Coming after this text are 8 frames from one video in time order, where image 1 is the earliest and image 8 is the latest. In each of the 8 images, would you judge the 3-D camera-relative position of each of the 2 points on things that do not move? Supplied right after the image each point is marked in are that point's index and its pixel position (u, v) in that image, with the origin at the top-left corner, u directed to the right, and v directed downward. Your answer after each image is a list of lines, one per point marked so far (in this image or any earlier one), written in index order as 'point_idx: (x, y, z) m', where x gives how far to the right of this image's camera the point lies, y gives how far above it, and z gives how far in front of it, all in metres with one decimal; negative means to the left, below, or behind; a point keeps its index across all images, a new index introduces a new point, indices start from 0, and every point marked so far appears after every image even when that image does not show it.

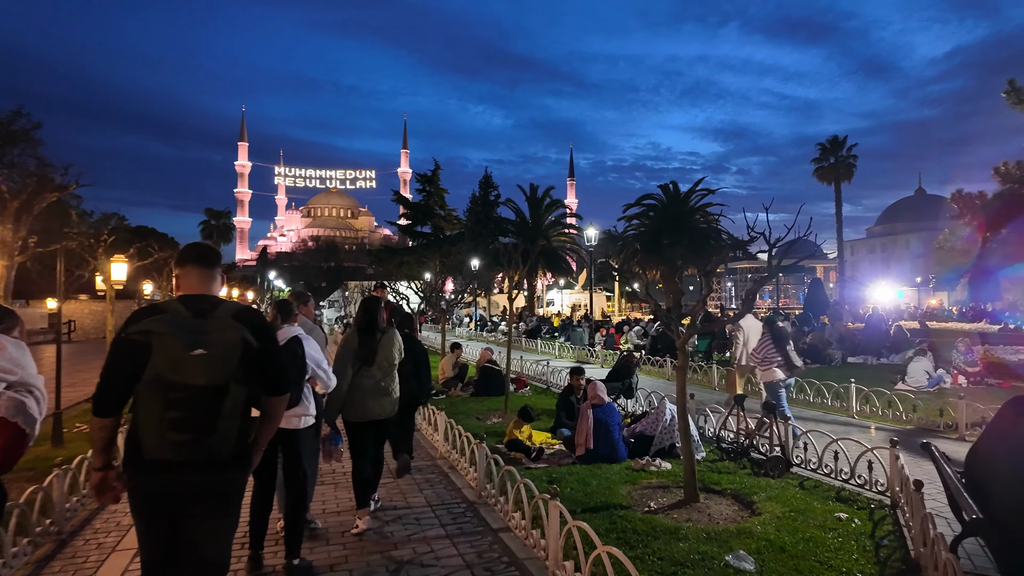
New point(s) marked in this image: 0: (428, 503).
0: (-0.7, -1.8, +5.3) m
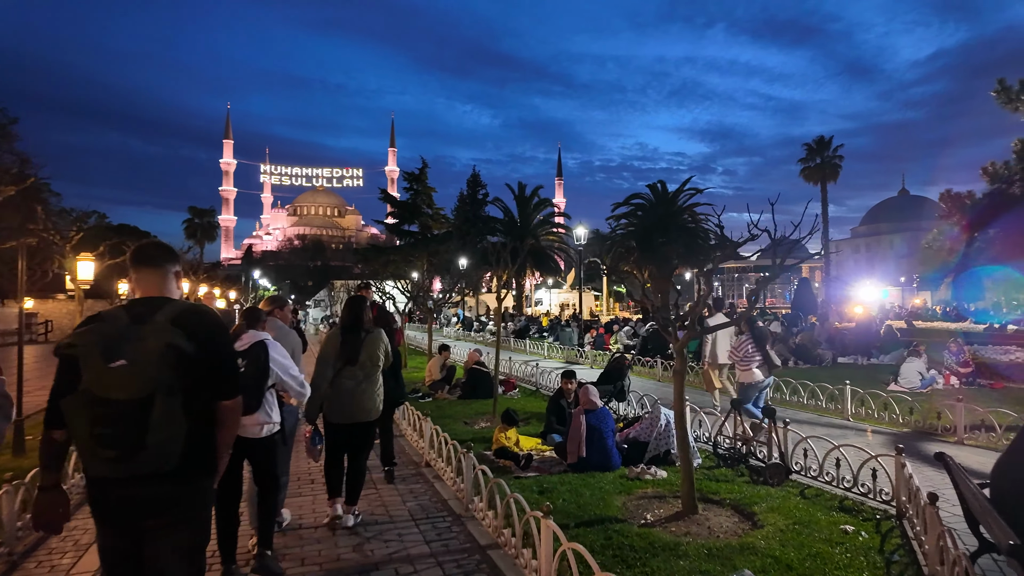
0: (-0.8, -1.9, +5.0) m
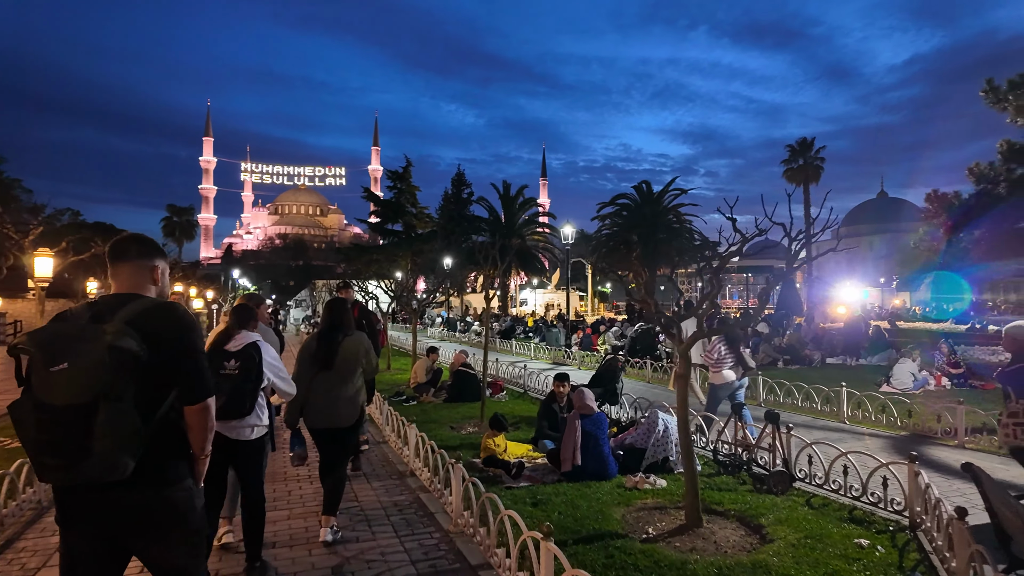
0: (-0.9, -1.8, +4.7) m
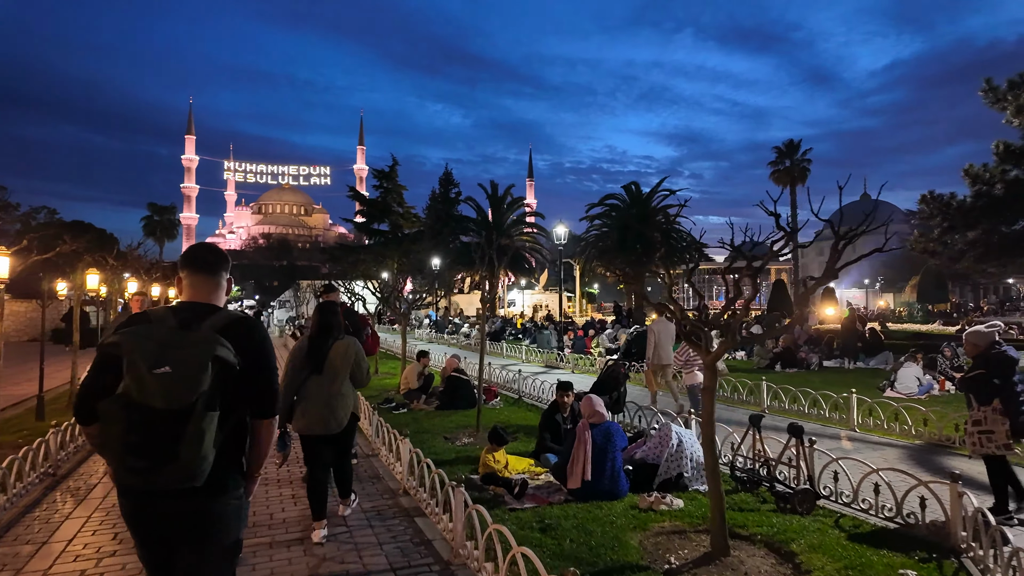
0: (-0.8, -1.9, +4.2) m
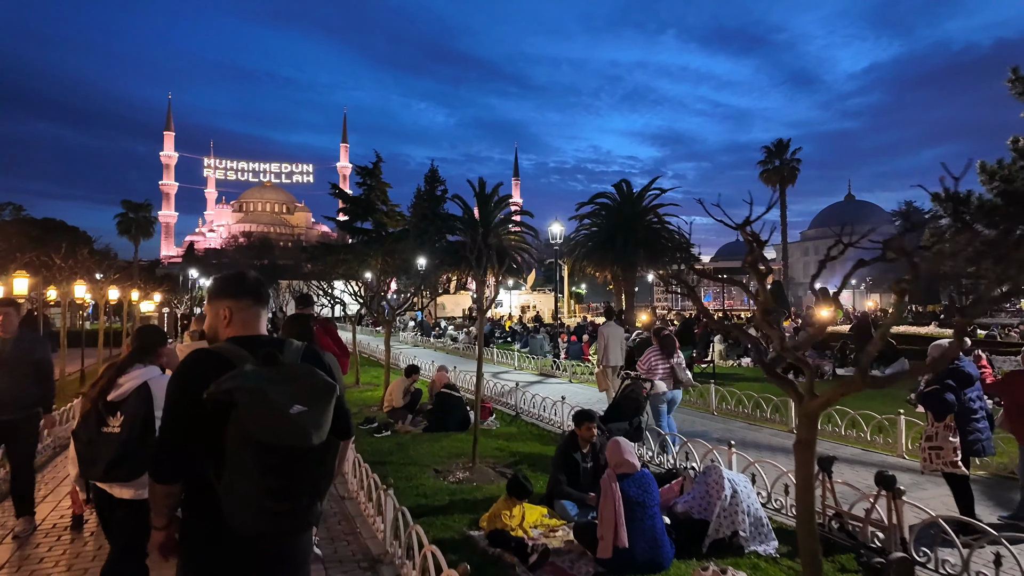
0: (-0.7, -1.9, +3.0) m
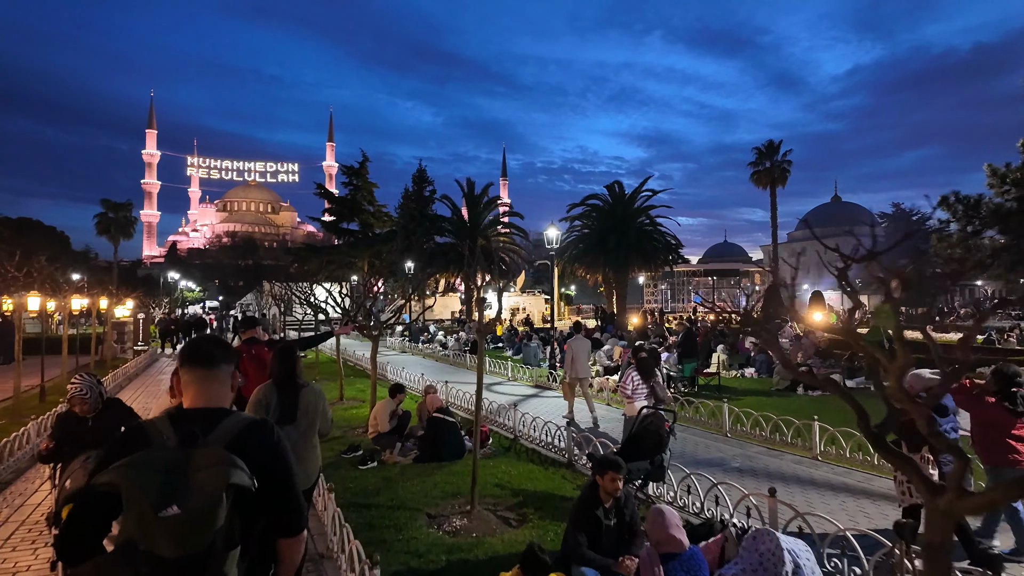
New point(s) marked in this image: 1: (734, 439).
0: (-0.6, -2.1, +2.2) m
1: (+3.2, -2.2, +9.0) m
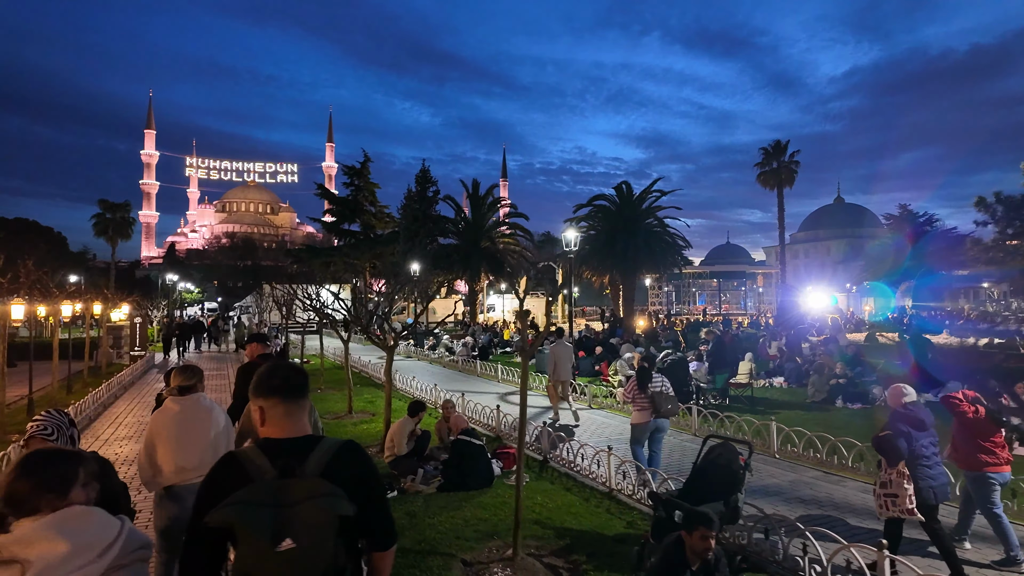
0: (-0.2, -2.2, +1.4) m
1: (+3.6, -2.3, +8.2) m
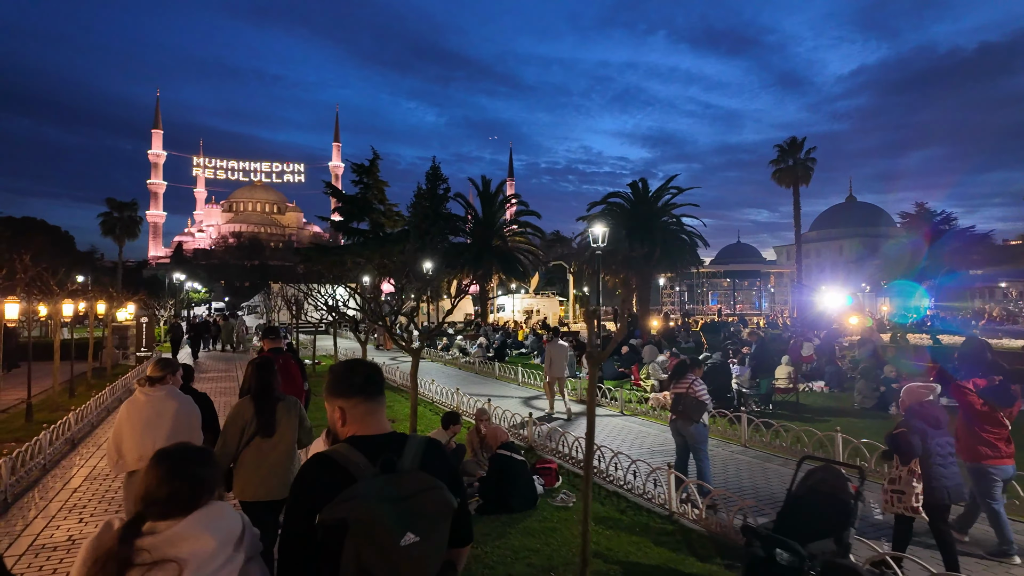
0: (+0.2, -2.2, +0.6) m
1: (+4.1, -2.3, +7.4) m
